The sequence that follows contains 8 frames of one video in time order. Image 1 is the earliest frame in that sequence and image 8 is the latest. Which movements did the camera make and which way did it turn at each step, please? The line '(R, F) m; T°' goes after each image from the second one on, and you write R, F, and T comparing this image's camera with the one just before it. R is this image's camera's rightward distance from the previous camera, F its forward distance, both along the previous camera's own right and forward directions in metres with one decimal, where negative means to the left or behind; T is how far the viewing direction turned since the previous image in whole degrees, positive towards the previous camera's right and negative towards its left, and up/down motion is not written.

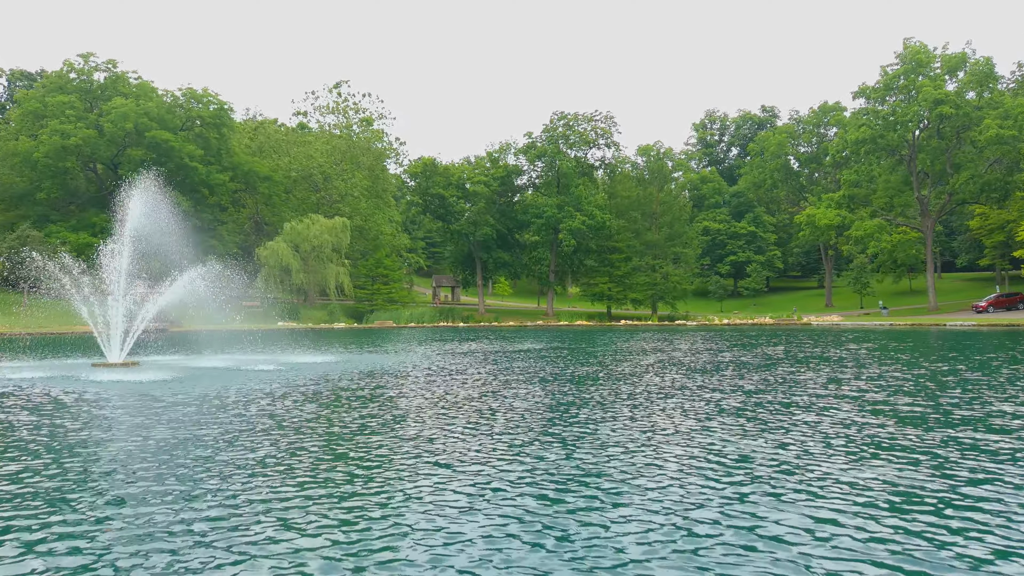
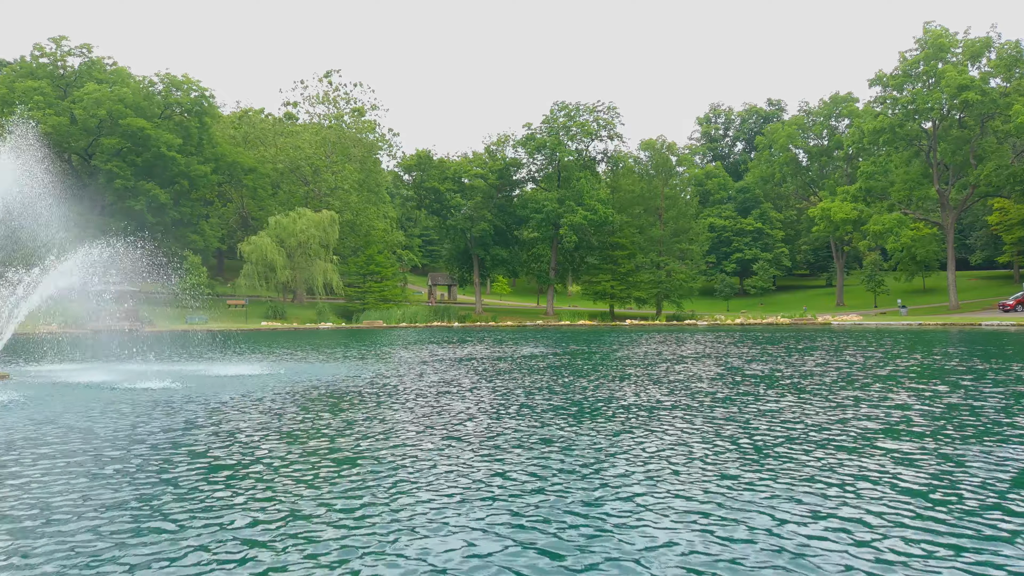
(-0.1, +3.8) m; 0°
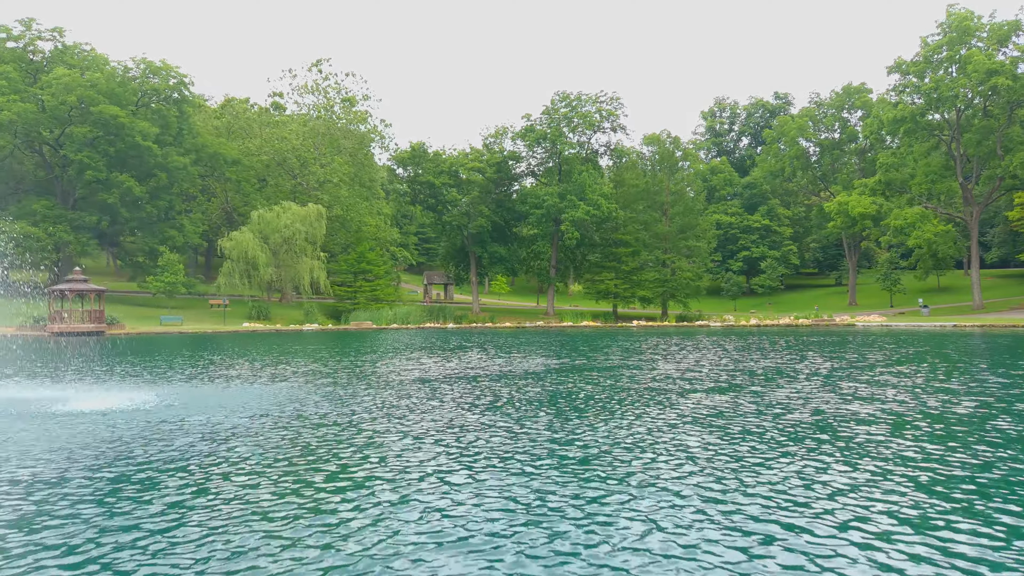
(0.0, +3.9) m; 0°
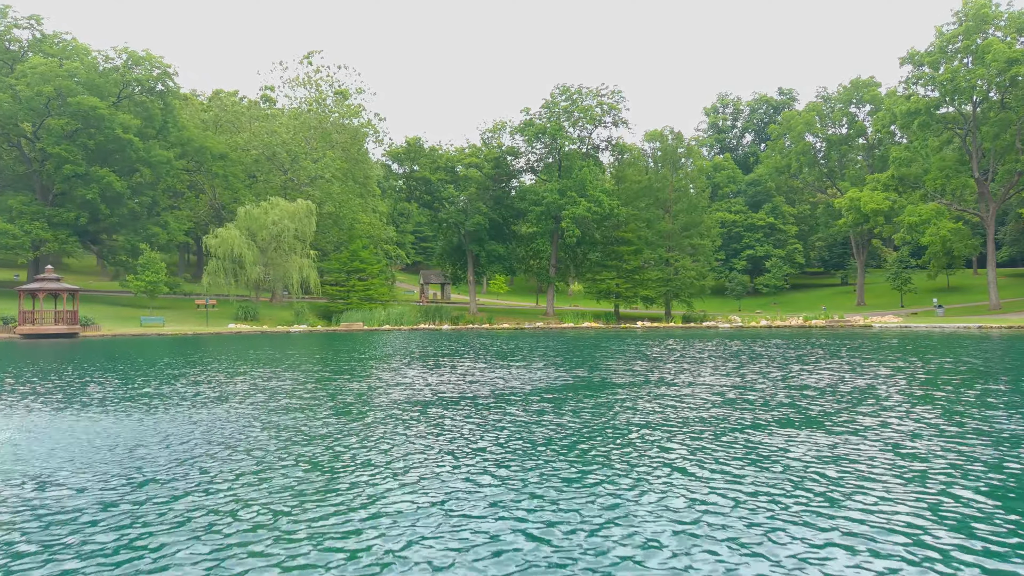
(+0.1, +2.6) m; 0°
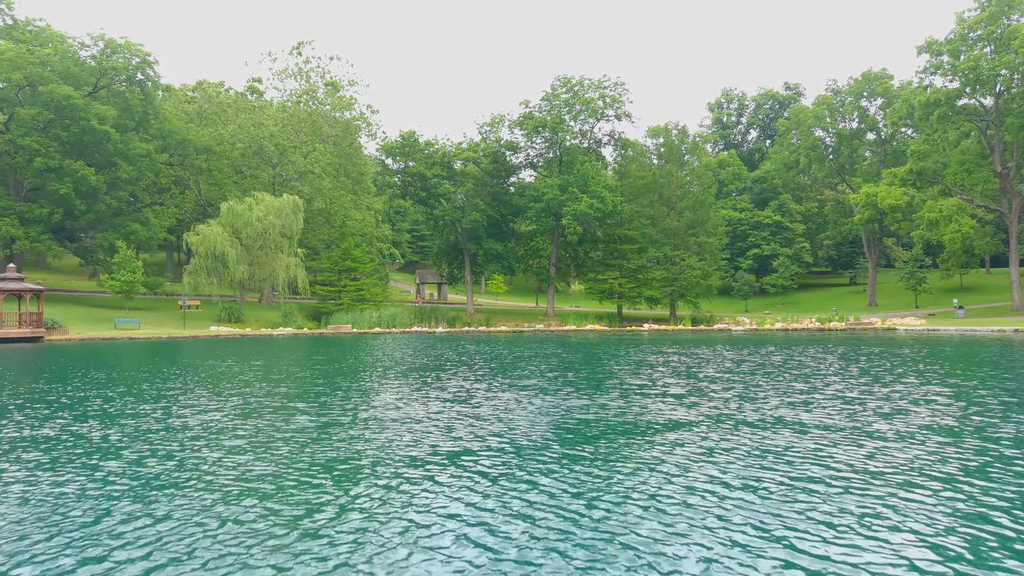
(+0.1, +3.1) m; 0°
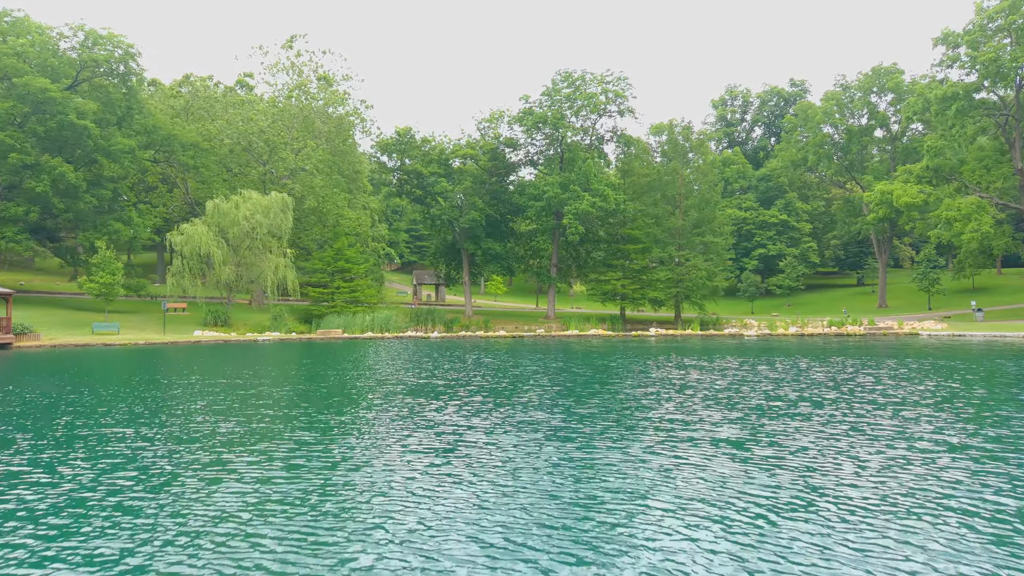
(+0.1, +2.5) m; 0°
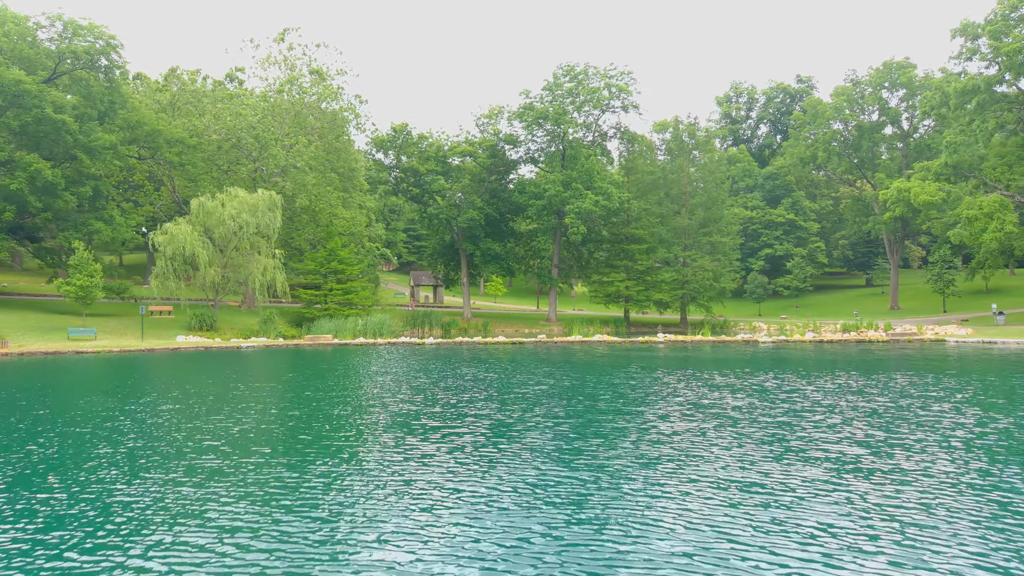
(0.0, +2.5) m; 0°
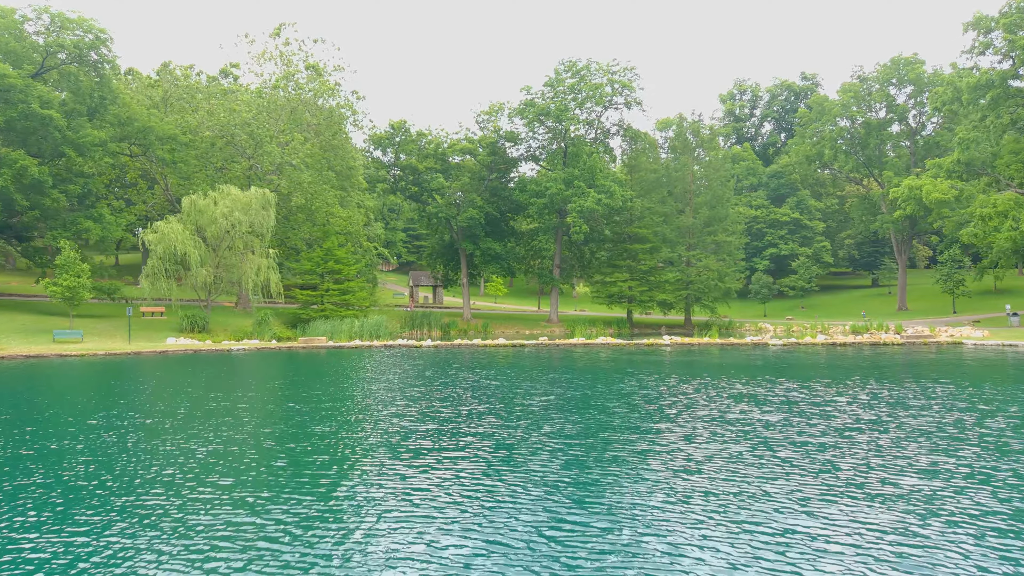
(0.0, +1.4) m; 0°
